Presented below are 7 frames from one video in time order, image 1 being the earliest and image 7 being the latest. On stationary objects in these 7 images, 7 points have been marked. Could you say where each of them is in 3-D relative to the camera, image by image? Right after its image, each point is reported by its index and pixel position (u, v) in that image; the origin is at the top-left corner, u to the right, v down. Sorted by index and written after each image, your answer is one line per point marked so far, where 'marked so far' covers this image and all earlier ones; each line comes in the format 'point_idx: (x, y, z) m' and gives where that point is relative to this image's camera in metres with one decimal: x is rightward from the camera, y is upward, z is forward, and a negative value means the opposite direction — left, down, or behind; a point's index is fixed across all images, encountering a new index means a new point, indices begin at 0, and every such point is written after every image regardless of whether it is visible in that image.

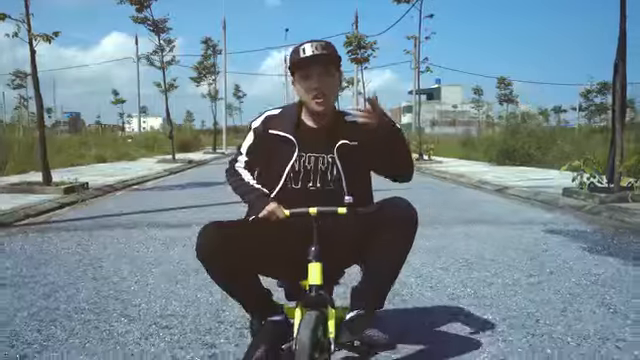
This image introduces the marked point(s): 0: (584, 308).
0: (+1.7, -0.8, +4.0) m
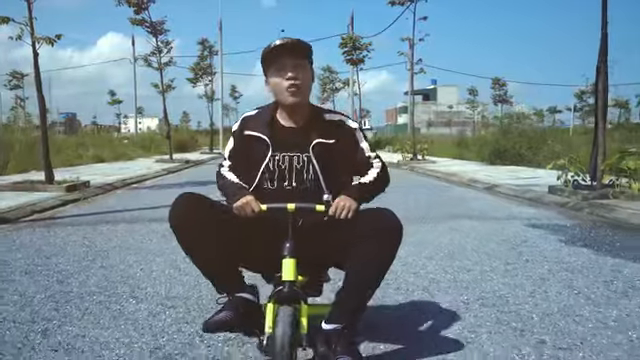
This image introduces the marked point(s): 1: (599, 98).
0: (+1.6, -0.8, +4.3) m
1: (+4.5, +1.3, +10.1) m
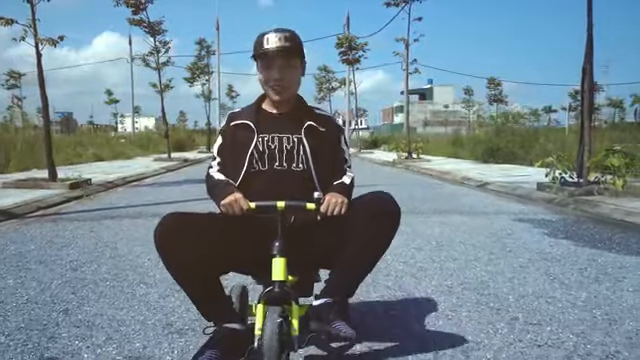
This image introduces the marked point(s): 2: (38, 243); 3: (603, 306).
0: (+1.6, -0.7, +4.7) m
1: (+4.4, +1.4, +10.4) m
2: (-2.9, -0.6, +6.4) m
3: (+1.7, -0.8, +3.8) m
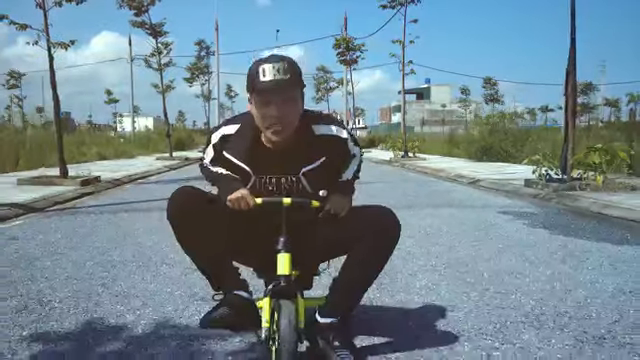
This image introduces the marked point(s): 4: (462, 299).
0: (+1.6, -0.7, +5.3) m
1: (+4.4, +1.4, +11.1) m
2: (-2.9, -0.6, +7.0) m
3: (+1.7, -0.7, +4.5) m
4: (+0.9, -0.7, +3.9) m
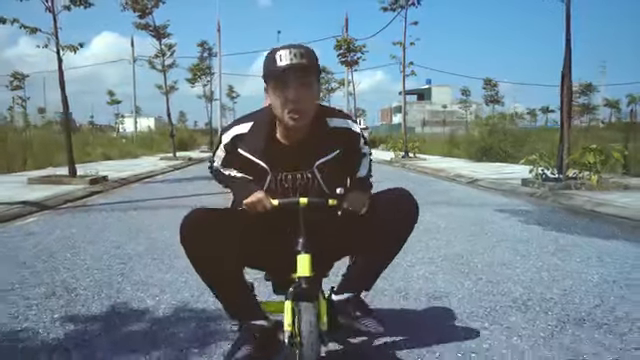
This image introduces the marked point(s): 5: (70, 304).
0: (+1.6, -0.6, +5.7) m
1: (+4.4, +1.4, +11.4) m
2: (-2.8, -0.6, +7.4) m
3: (+1.8, -0.7, +4.8) m
4: (+0.9, -0.7, +4.2) m
5: (-1.6, -0.8, +3.9) m
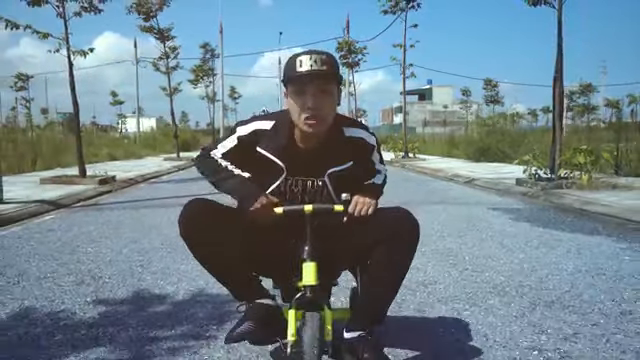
0: (+1.6, -0.6, +6.1) m
1: (+4.5, +1.4, +11.9) m
2: (-2.8, -0.6, +7.8) m
3: (+1.8, -0.7, +5.3) m
4: (+0.9, -0.7, +4.7) m
5: (-1.5, -0.8, +4.4) m
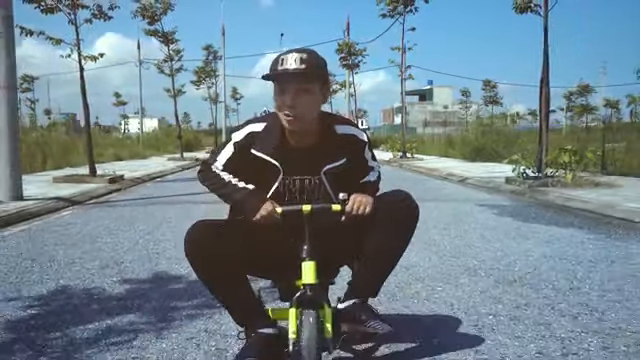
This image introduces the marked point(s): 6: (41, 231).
0: (+1.6, -0.6, +6.8) m
1: (+4.4, +1.5, +12.5) m
2: (-2.9, -0.5, +8.5) m
3: (+1.7, -0.7, +5.9) m
4: (+0.9, -0.7, +5.4) m
5: (-1.6, -0.7, +5.0) m
6: (-3.3, -0.6, +7.4) m
